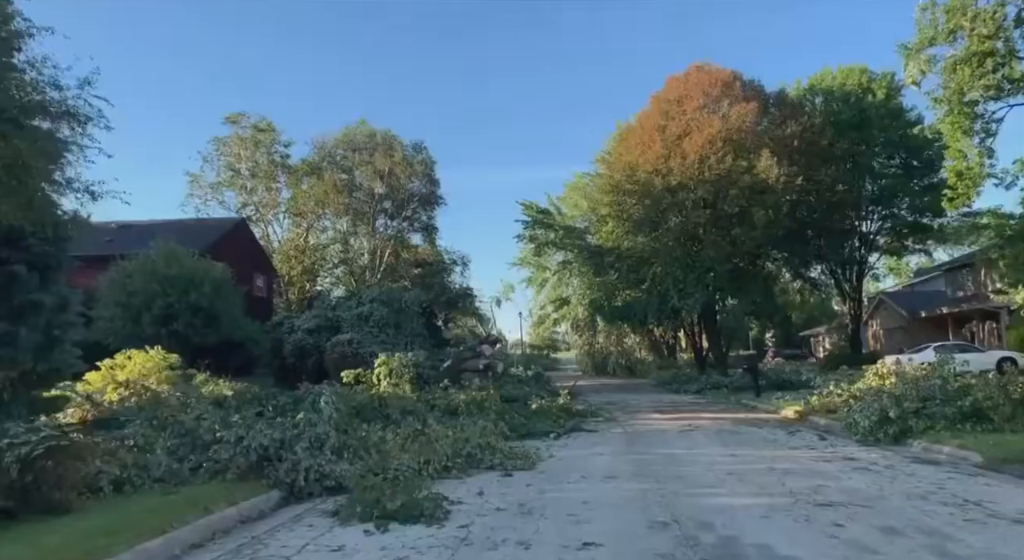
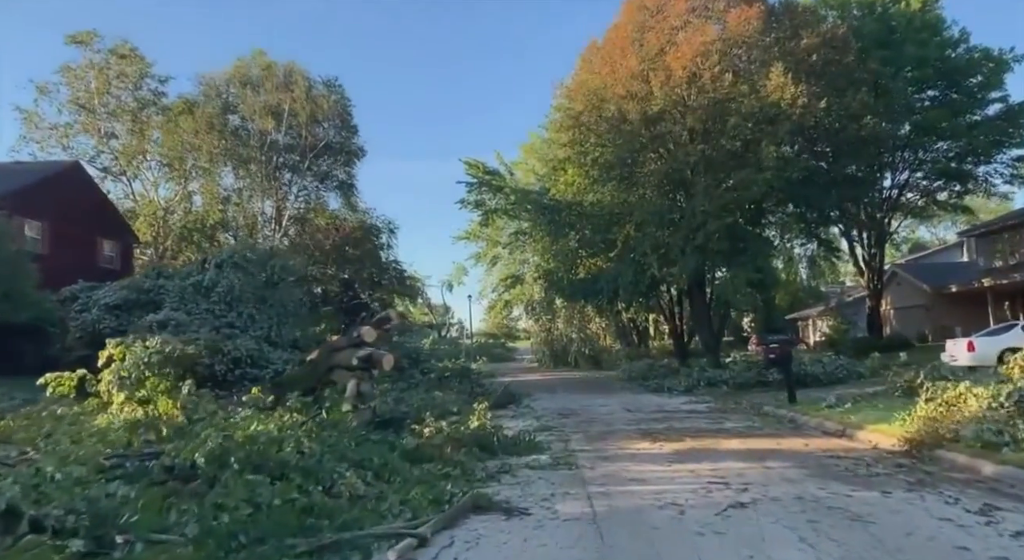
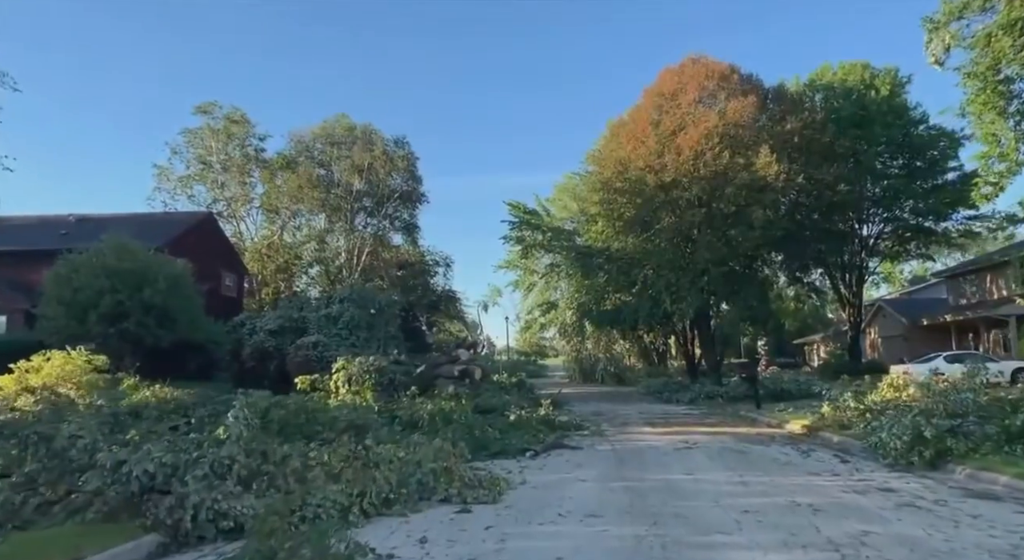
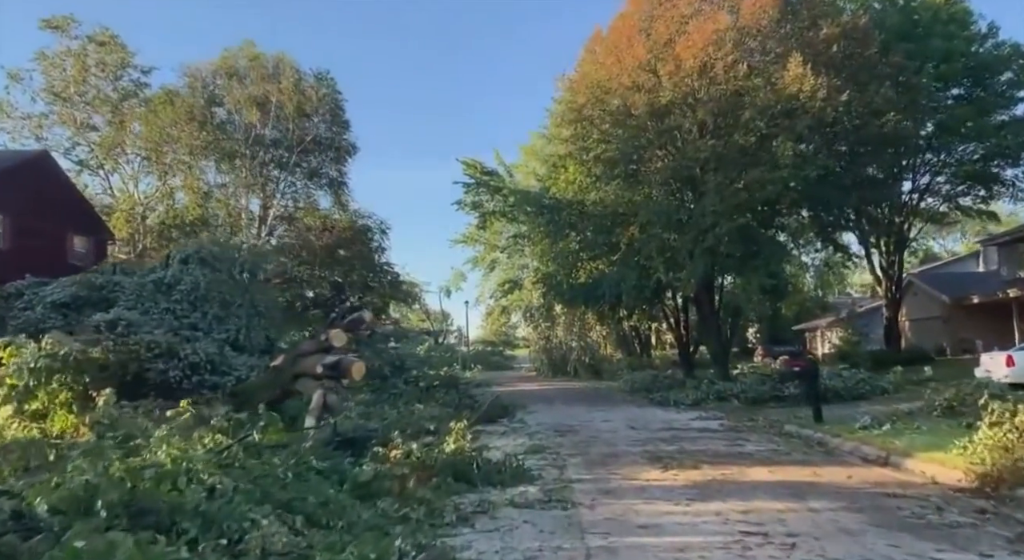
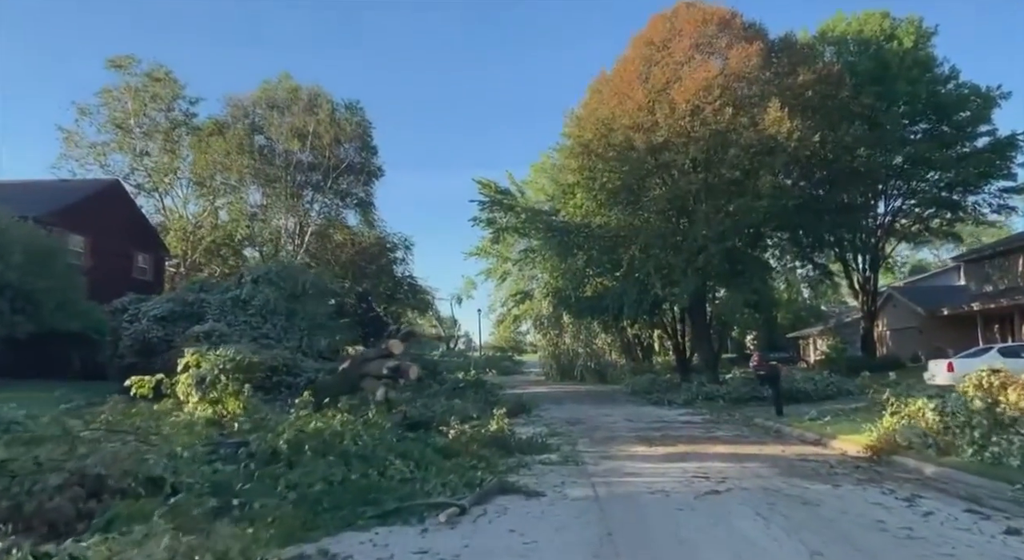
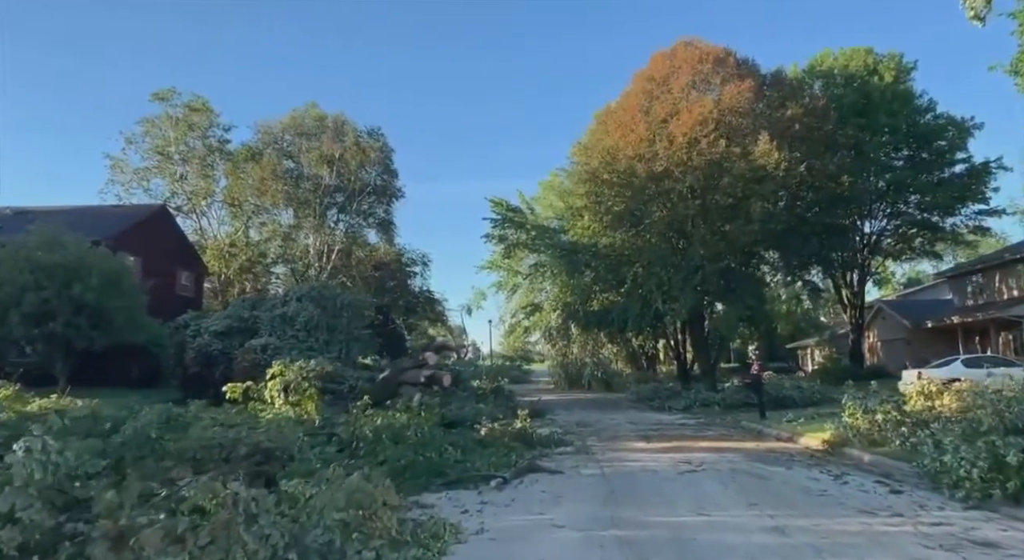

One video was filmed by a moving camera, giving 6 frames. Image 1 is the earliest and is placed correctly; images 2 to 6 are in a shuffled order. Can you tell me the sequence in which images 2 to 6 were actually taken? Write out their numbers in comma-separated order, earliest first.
3, 6, 5, 2, 4
